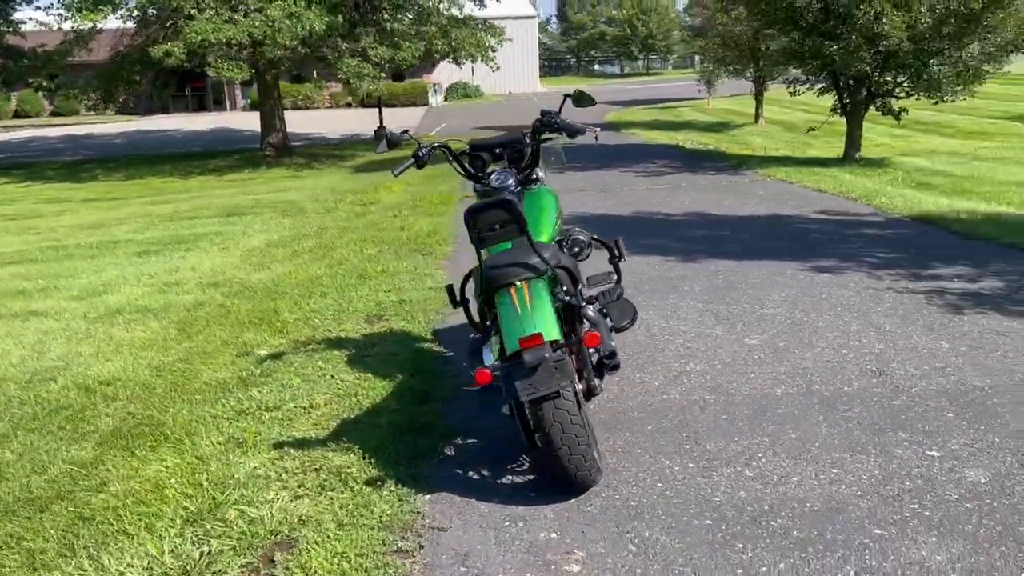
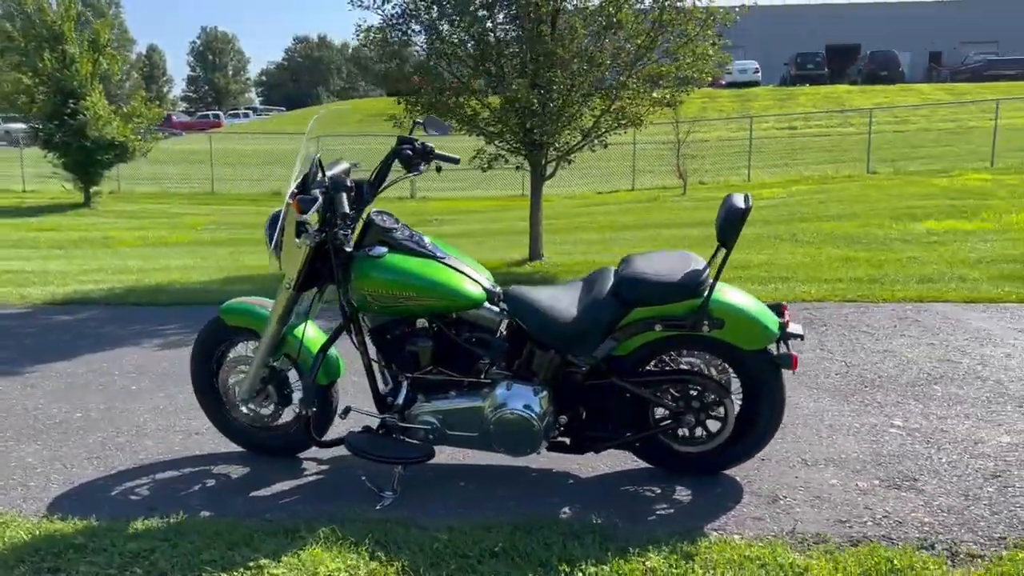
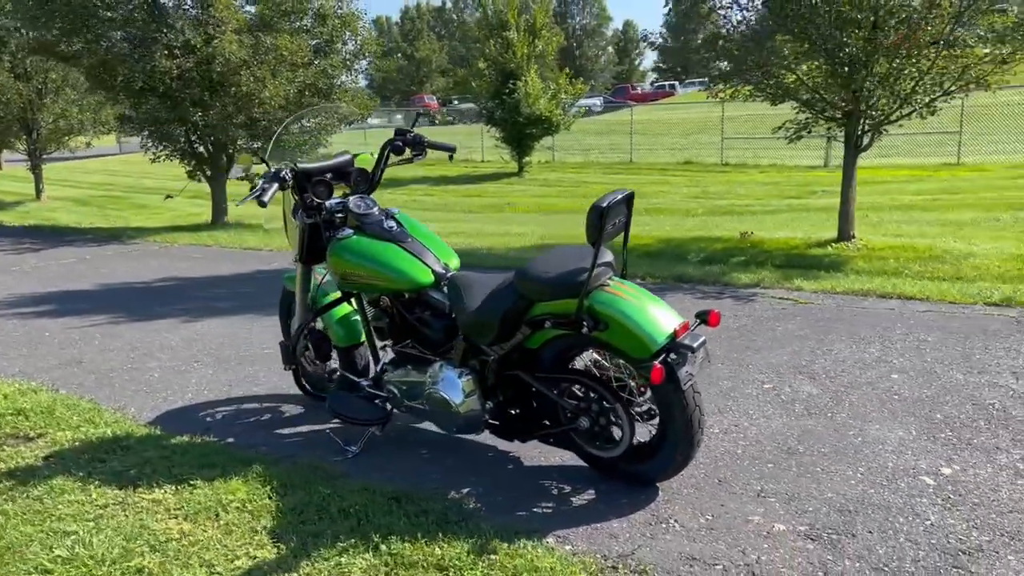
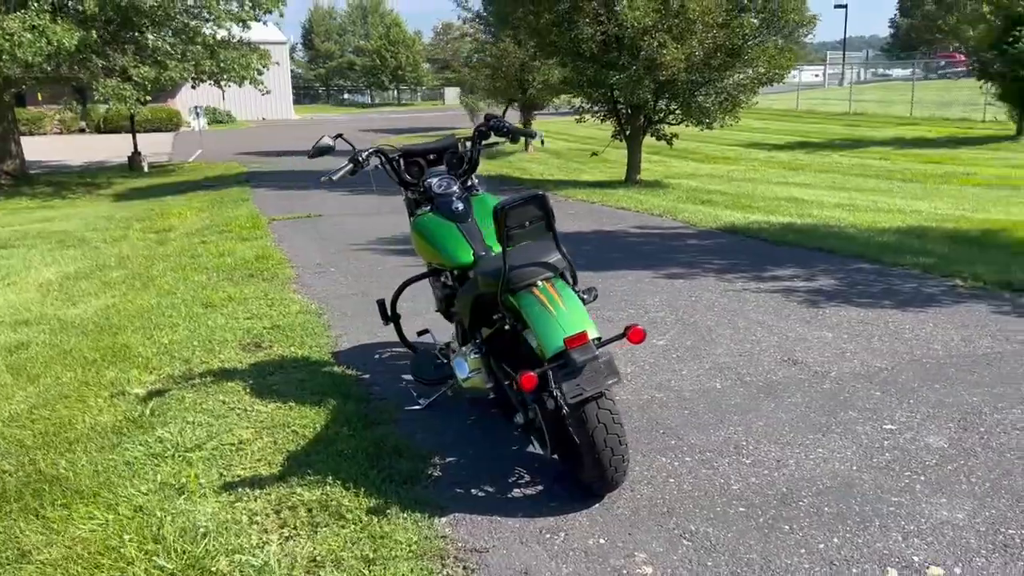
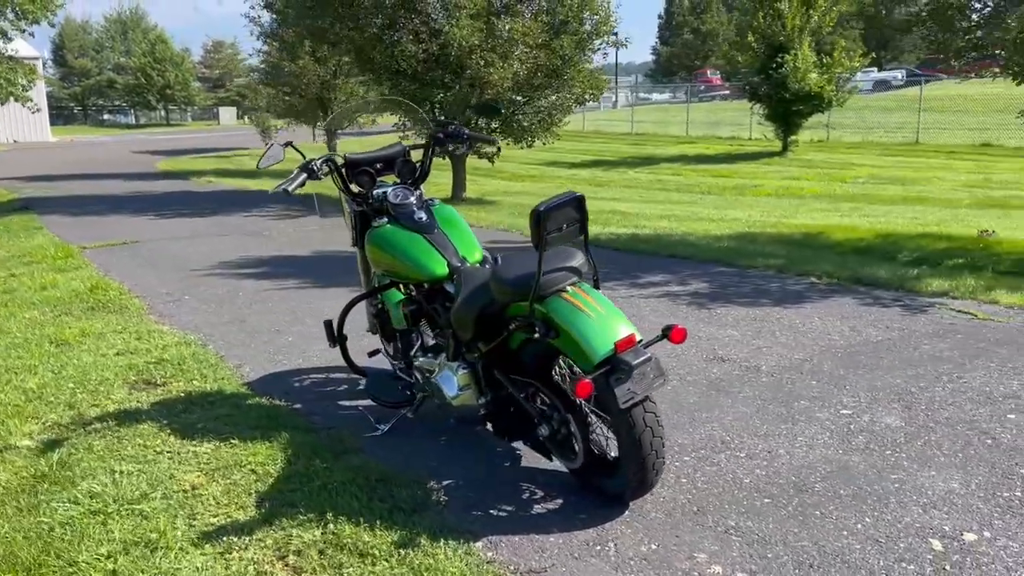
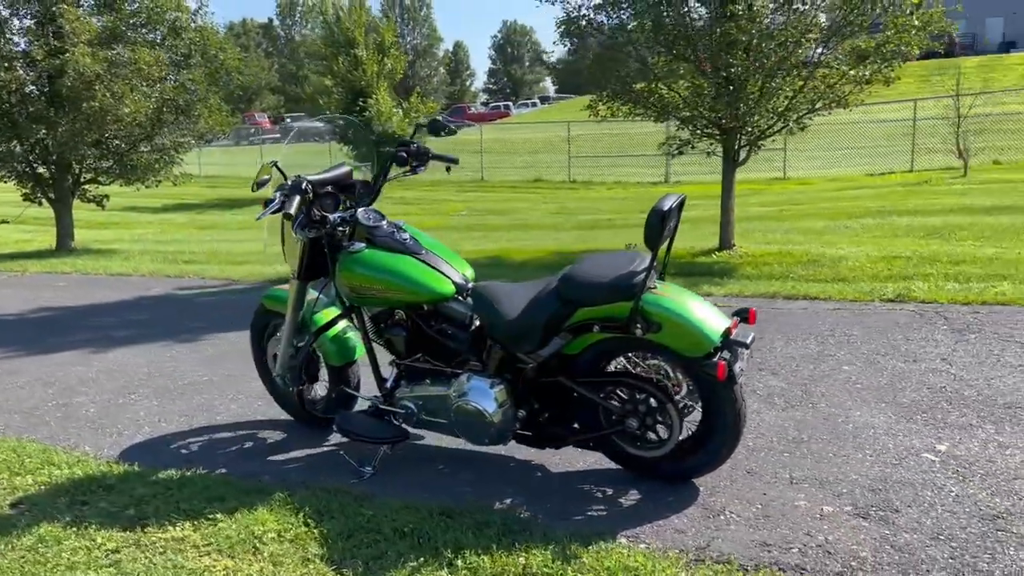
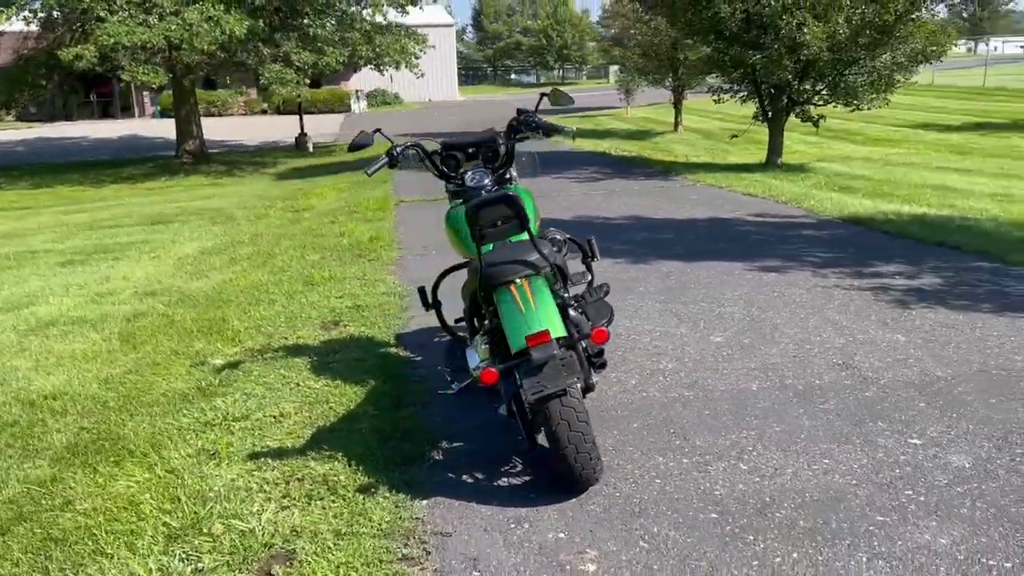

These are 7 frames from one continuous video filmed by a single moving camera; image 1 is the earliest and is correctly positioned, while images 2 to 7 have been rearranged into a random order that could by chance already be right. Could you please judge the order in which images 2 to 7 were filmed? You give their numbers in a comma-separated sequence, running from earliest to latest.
7, 4, 5, 3, 6, 2
